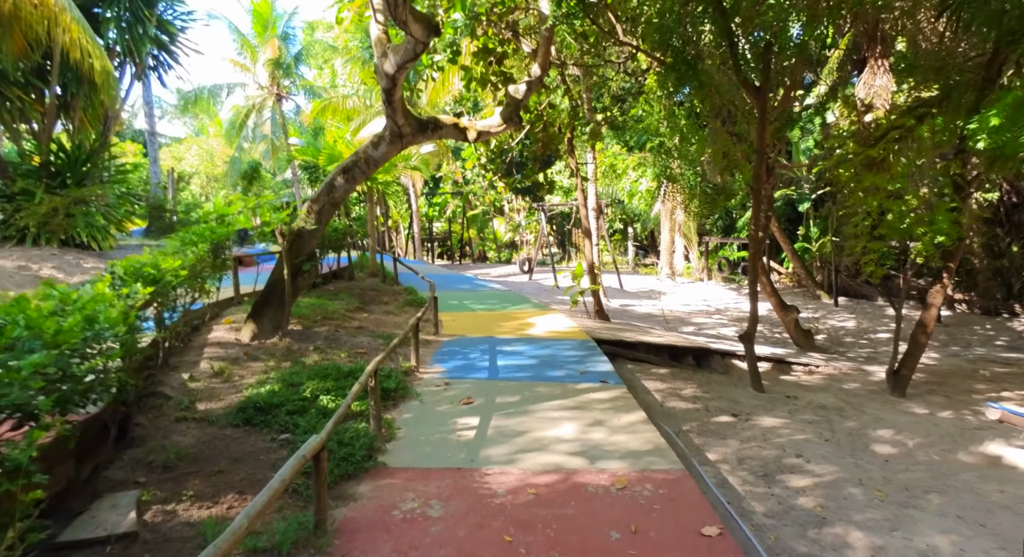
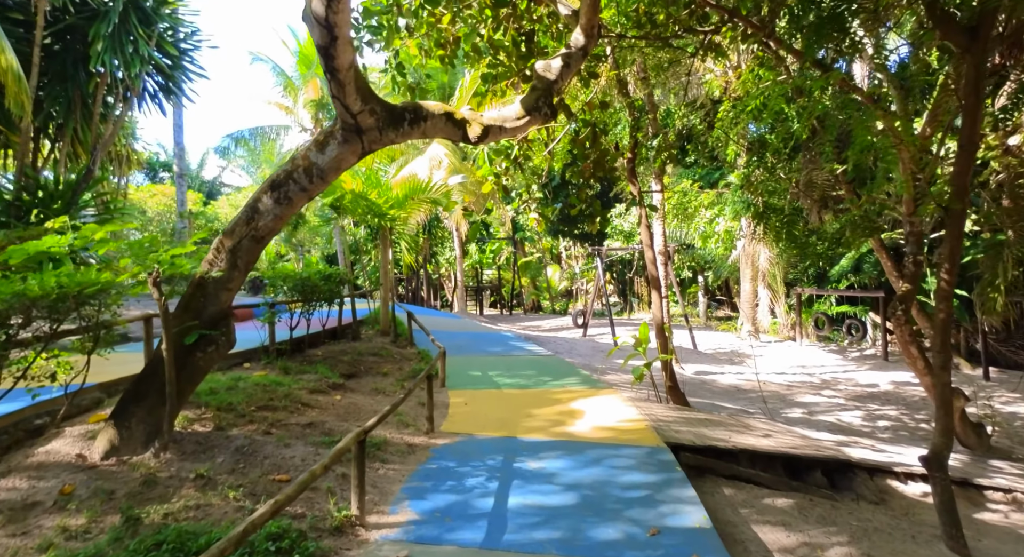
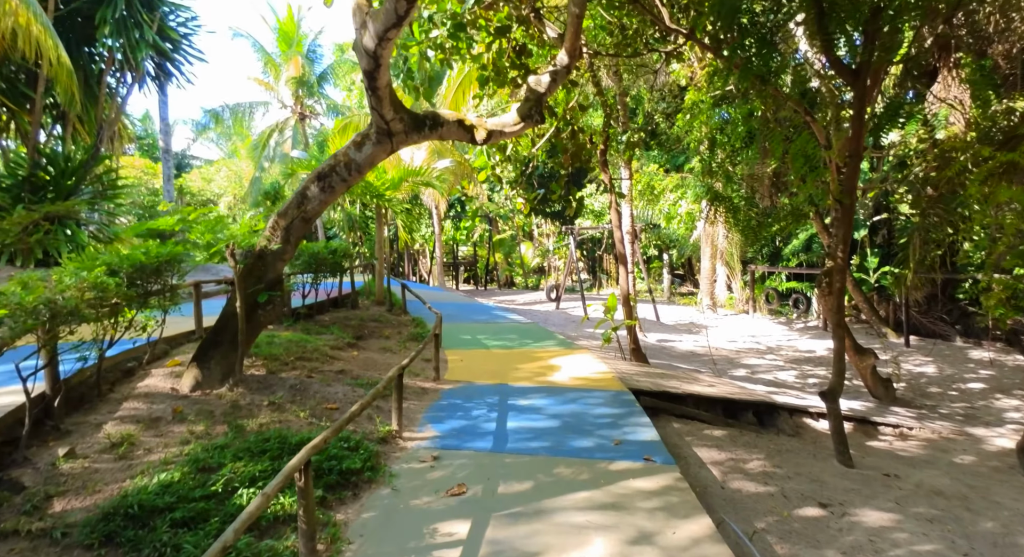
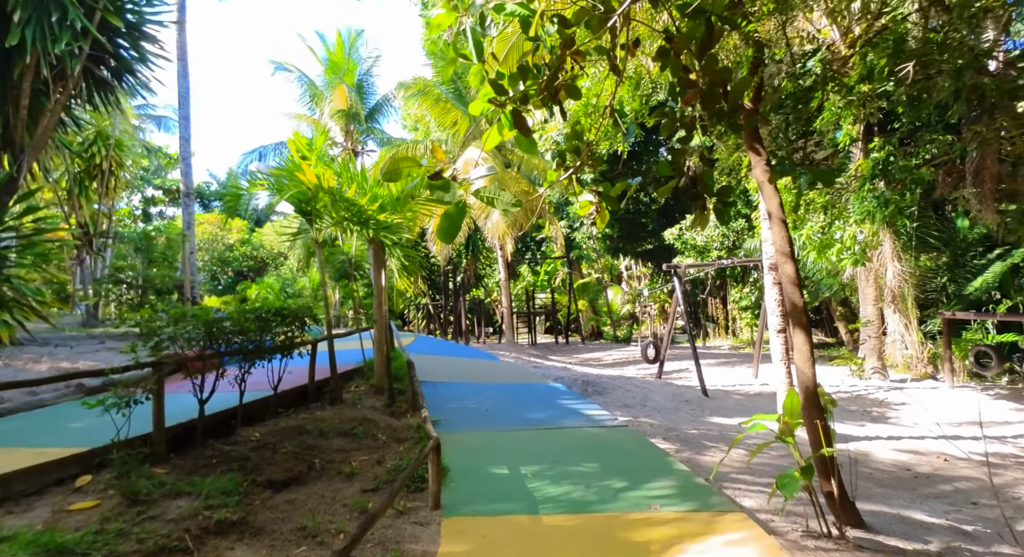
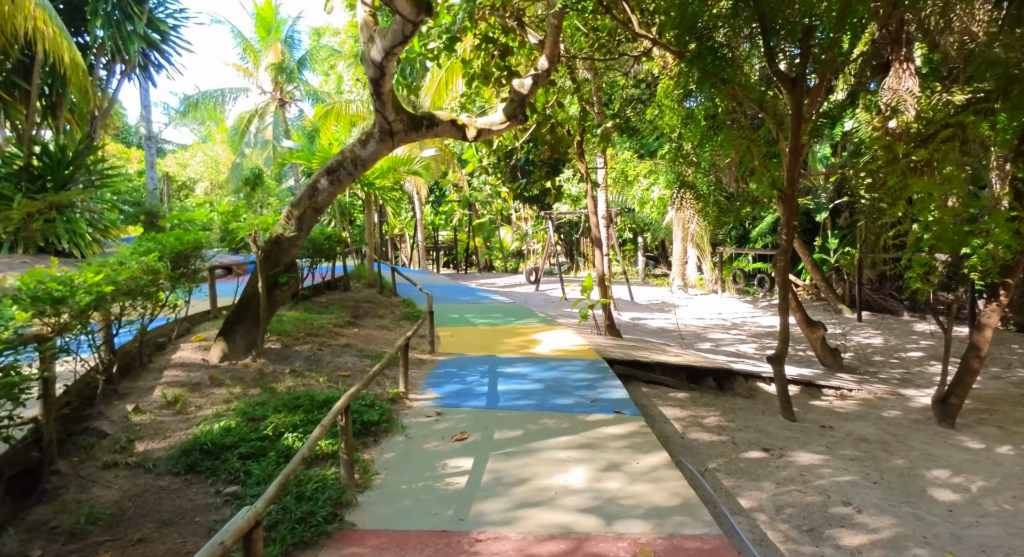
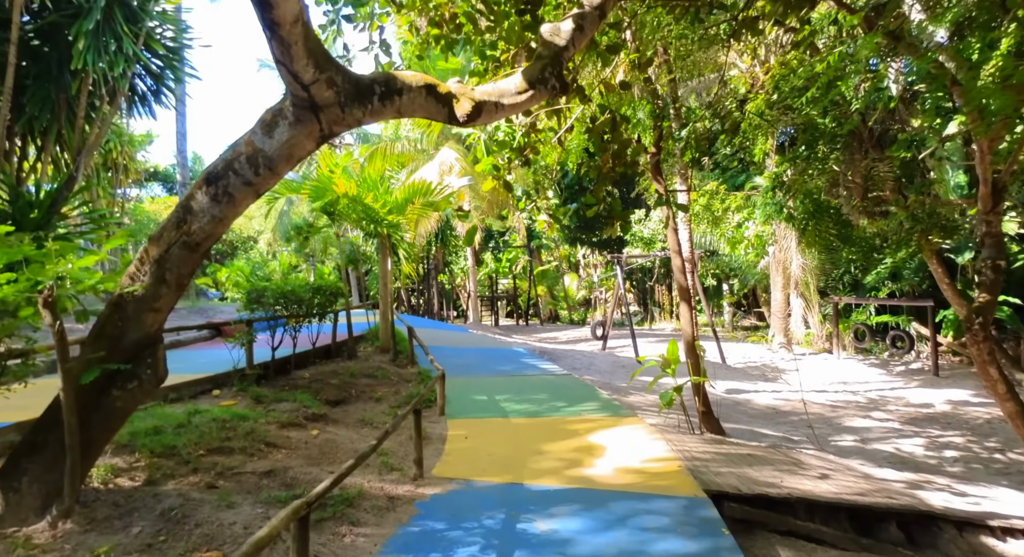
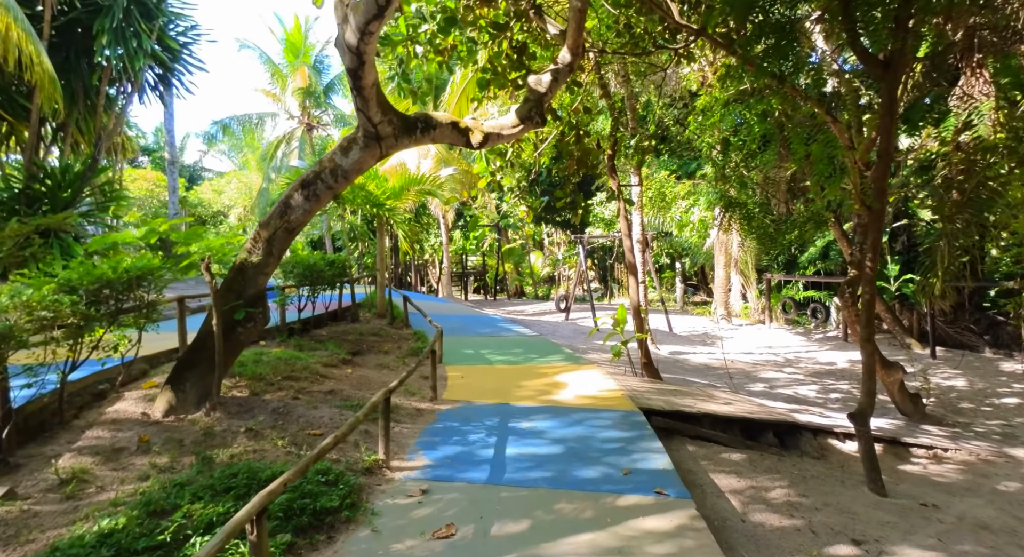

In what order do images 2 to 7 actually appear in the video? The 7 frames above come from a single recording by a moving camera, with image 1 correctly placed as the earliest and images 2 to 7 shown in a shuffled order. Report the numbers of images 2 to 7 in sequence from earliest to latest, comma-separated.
5, 3, 7, 2, 6, 4
